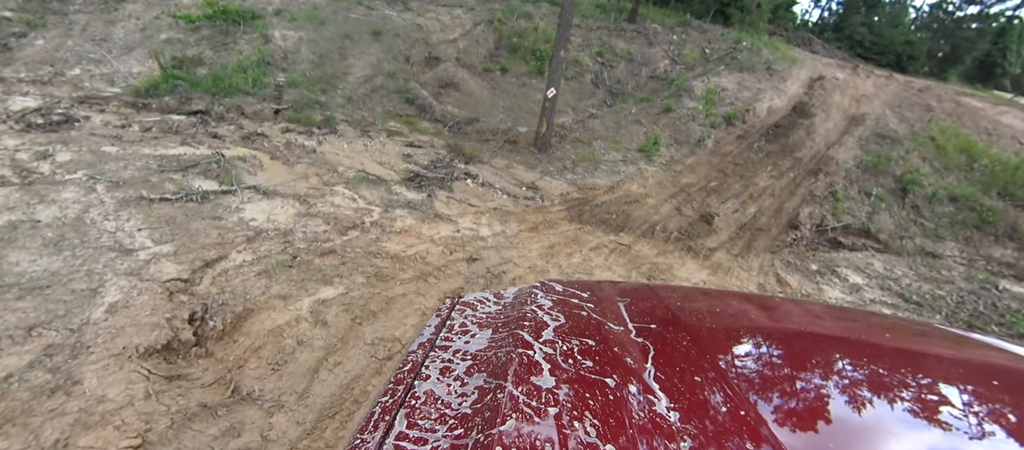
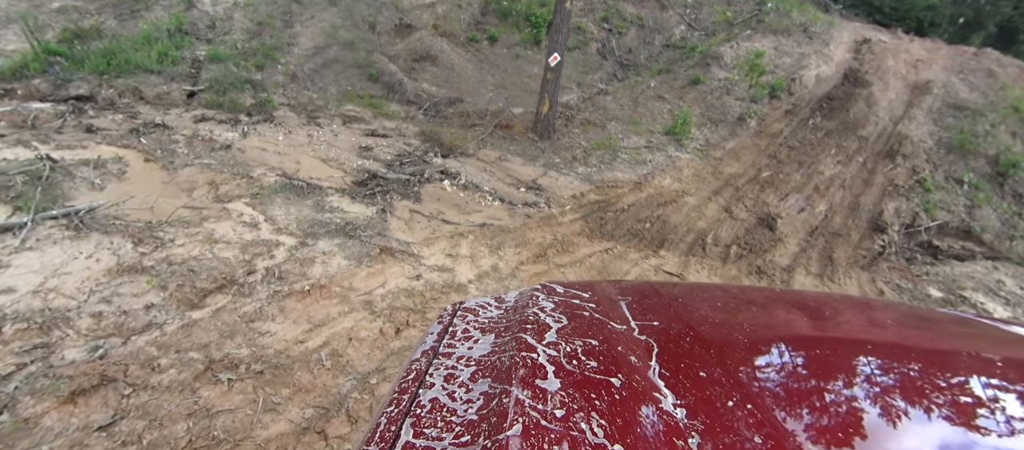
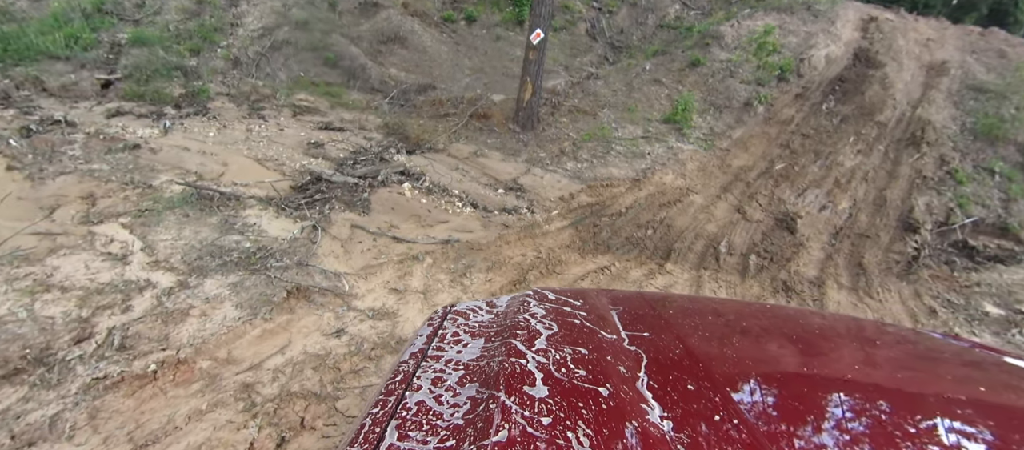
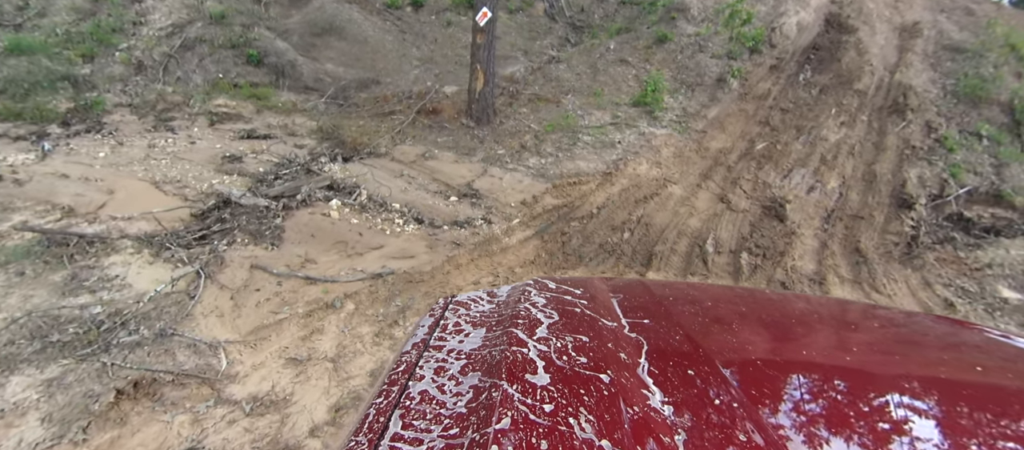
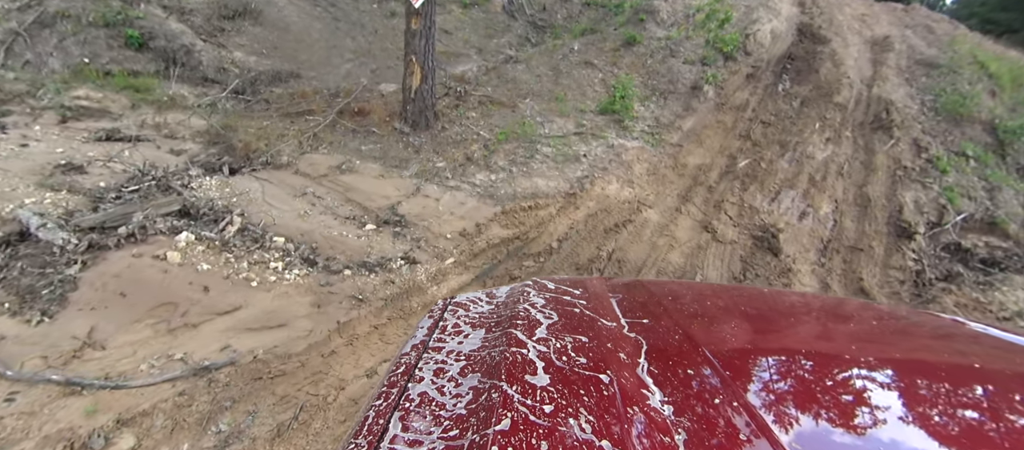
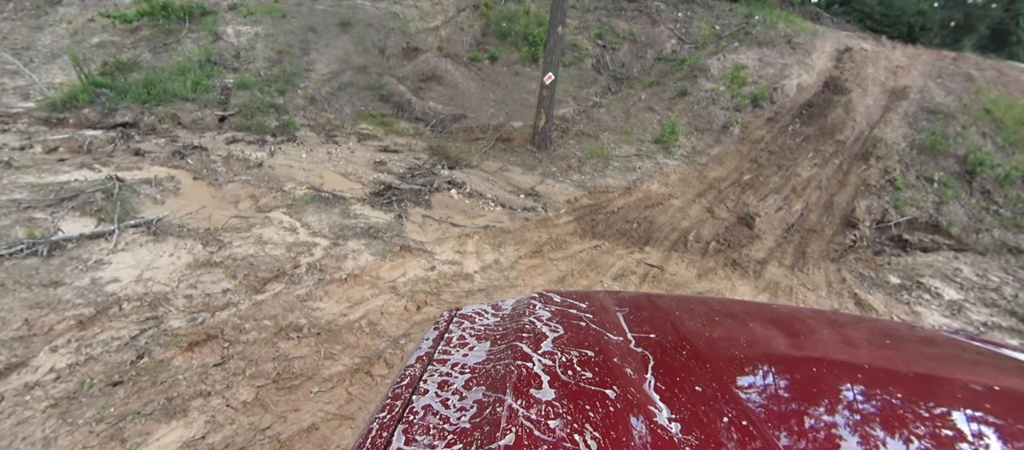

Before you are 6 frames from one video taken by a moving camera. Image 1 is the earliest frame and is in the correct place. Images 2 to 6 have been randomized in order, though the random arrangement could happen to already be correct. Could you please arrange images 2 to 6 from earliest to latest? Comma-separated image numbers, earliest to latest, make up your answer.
6, 2, 3, 4, 5
